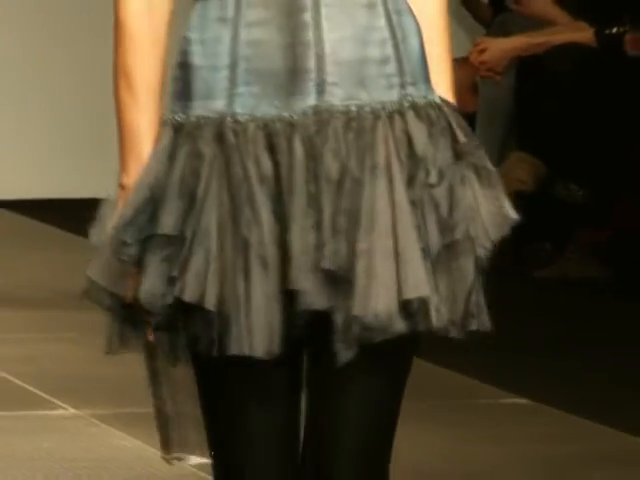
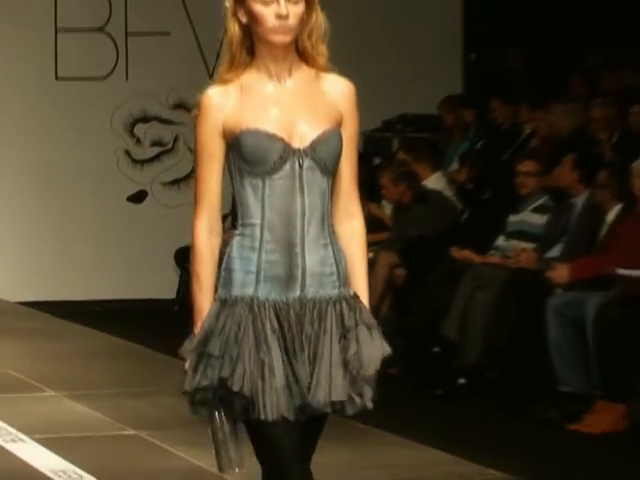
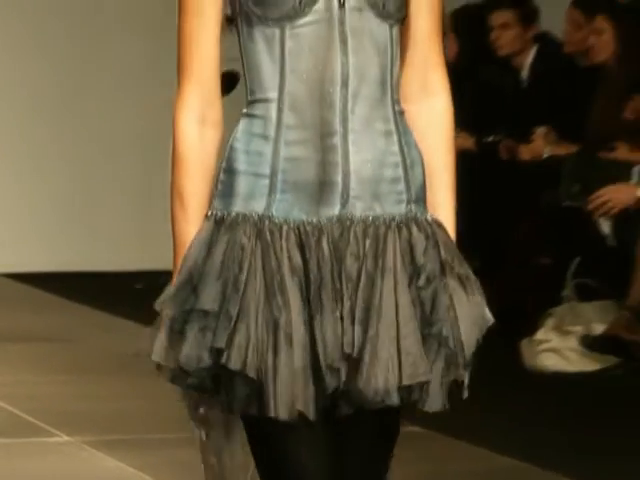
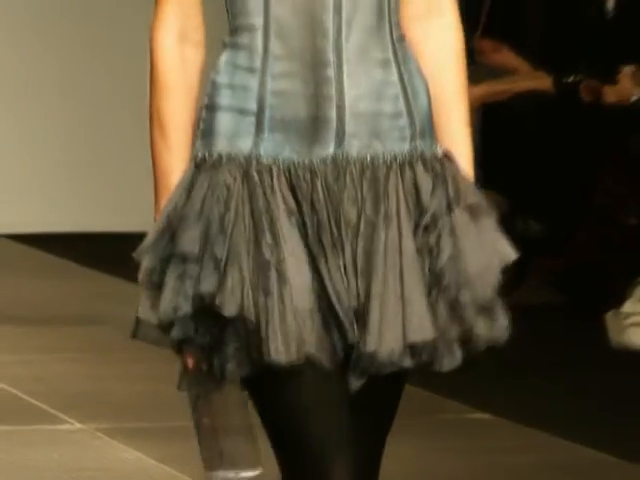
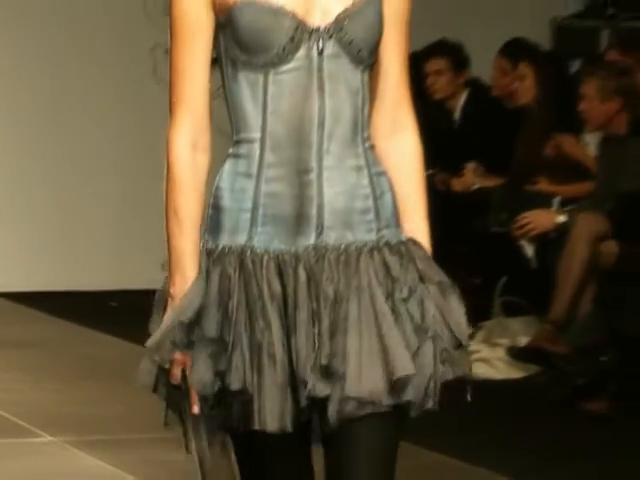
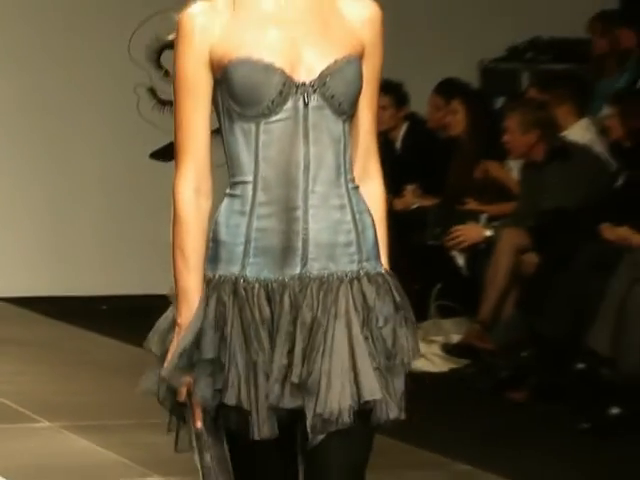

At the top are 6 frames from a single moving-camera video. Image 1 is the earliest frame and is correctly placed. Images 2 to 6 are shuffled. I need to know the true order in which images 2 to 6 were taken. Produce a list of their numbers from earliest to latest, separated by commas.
4, 3, 5, 6, 2
